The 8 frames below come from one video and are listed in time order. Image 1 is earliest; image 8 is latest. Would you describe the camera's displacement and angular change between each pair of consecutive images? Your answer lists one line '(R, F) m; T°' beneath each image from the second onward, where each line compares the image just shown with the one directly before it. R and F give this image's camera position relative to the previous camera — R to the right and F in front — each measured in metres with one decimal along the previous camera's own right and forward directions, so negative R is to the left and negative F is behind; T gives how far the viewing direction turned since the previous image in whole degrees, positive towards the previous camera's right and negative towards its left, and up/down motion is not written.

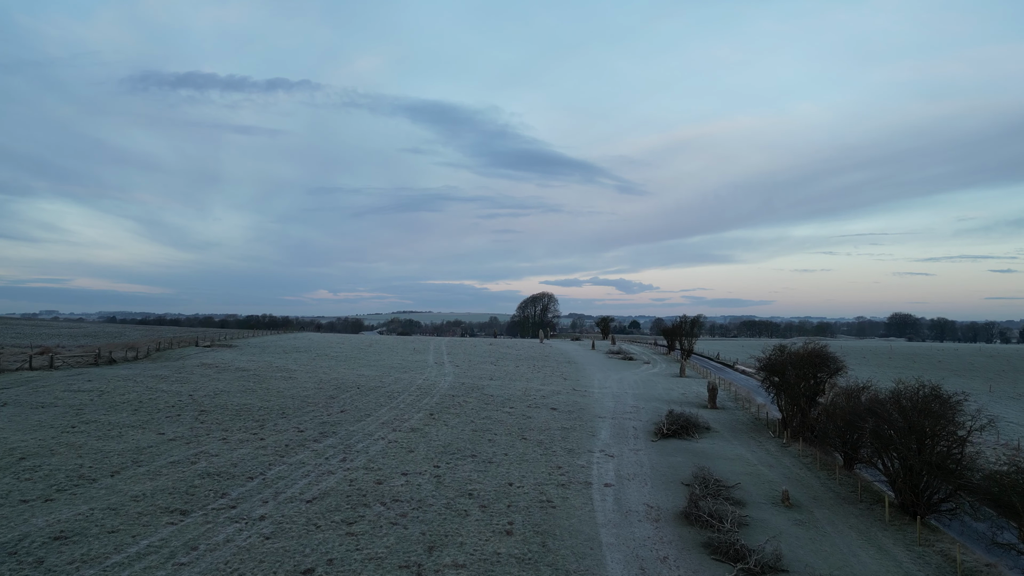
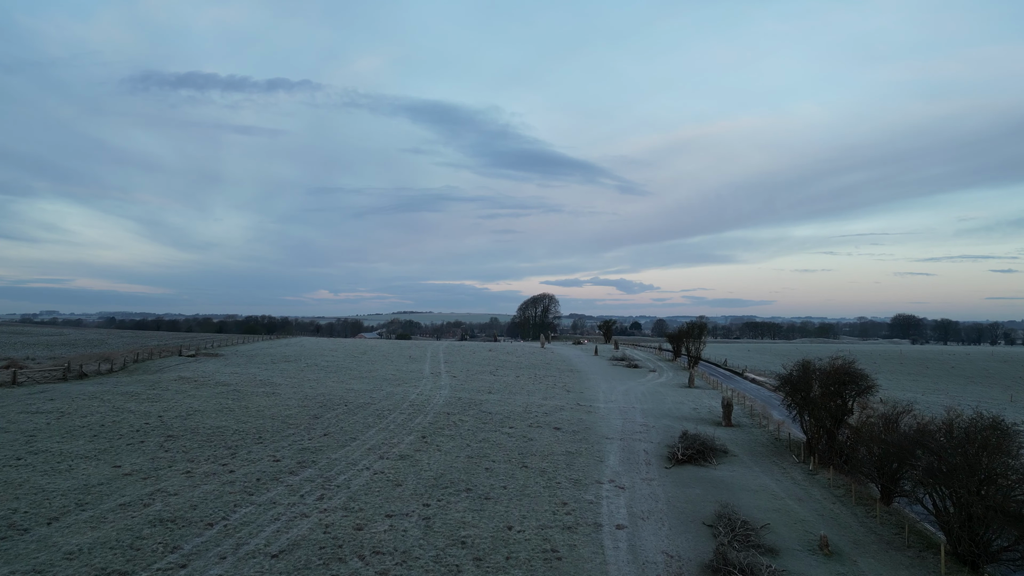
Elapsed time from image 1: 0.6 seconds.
(0.0, +1.7) m; 0°
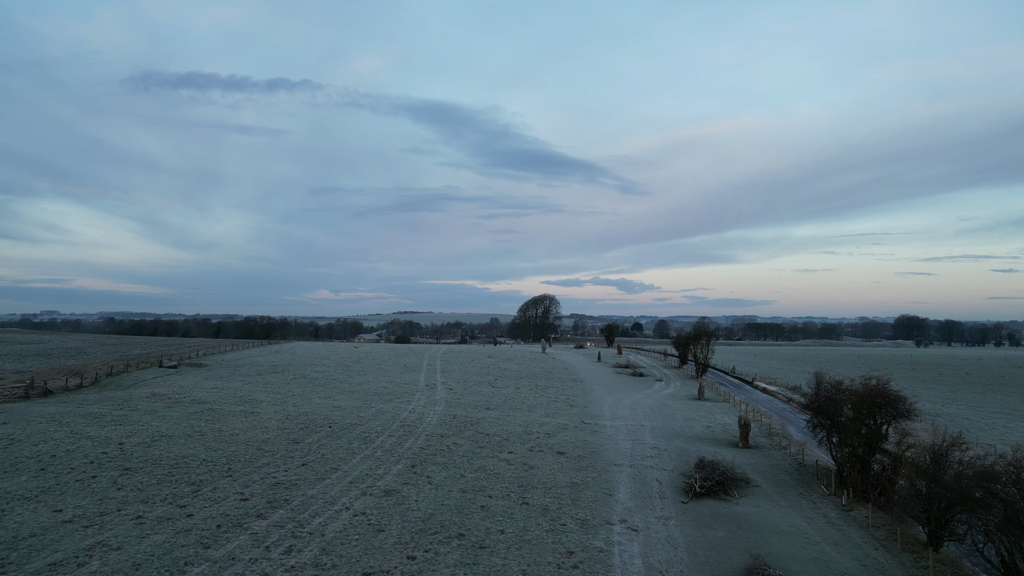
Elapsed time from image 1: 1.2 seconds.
(0.0, +1.8) m; 0°
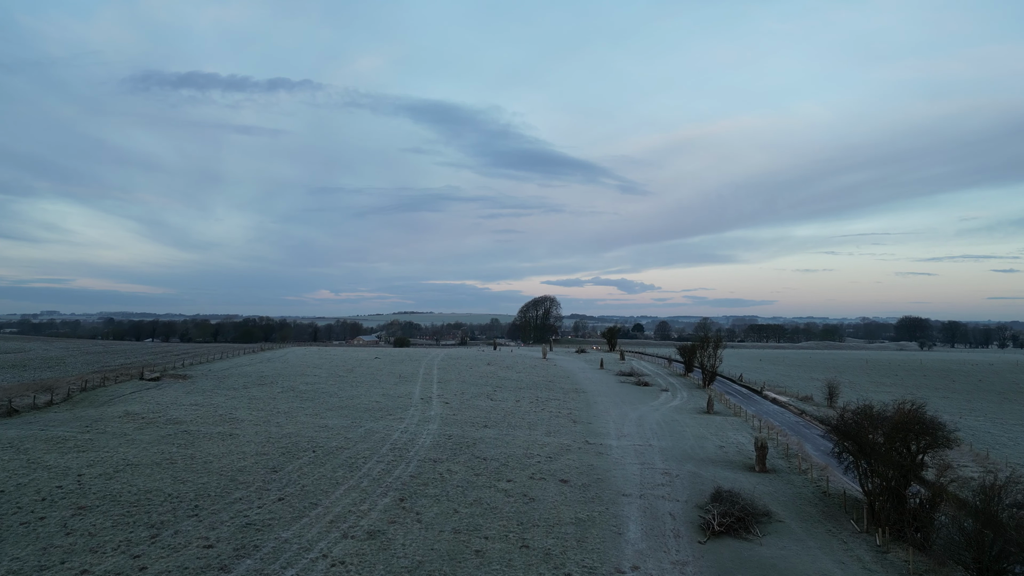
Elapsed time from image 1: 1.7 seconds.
(+0.1, +1.5) m; 0°
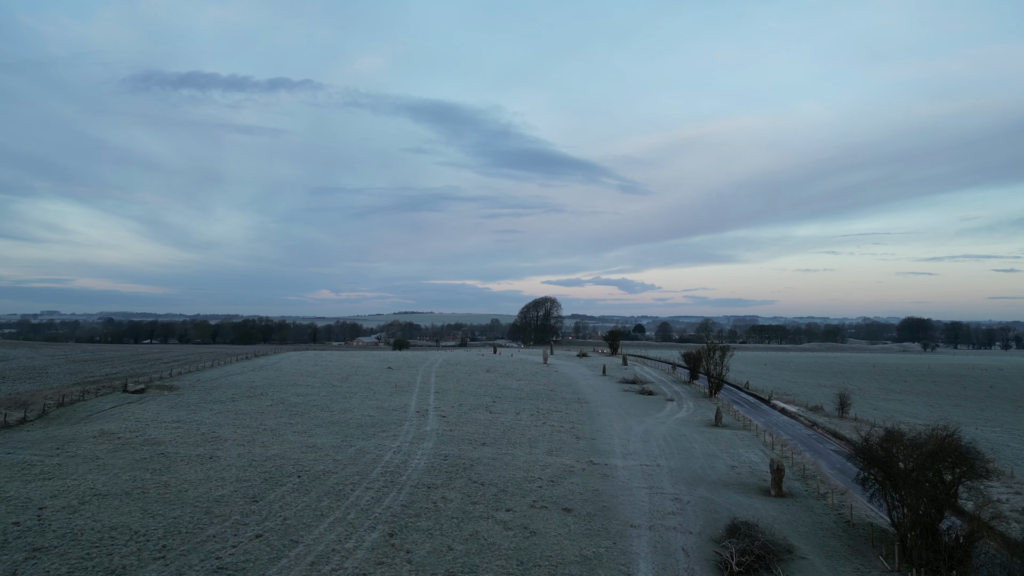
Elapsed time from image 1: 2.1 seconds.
(0.0, +1.3) m; 0°
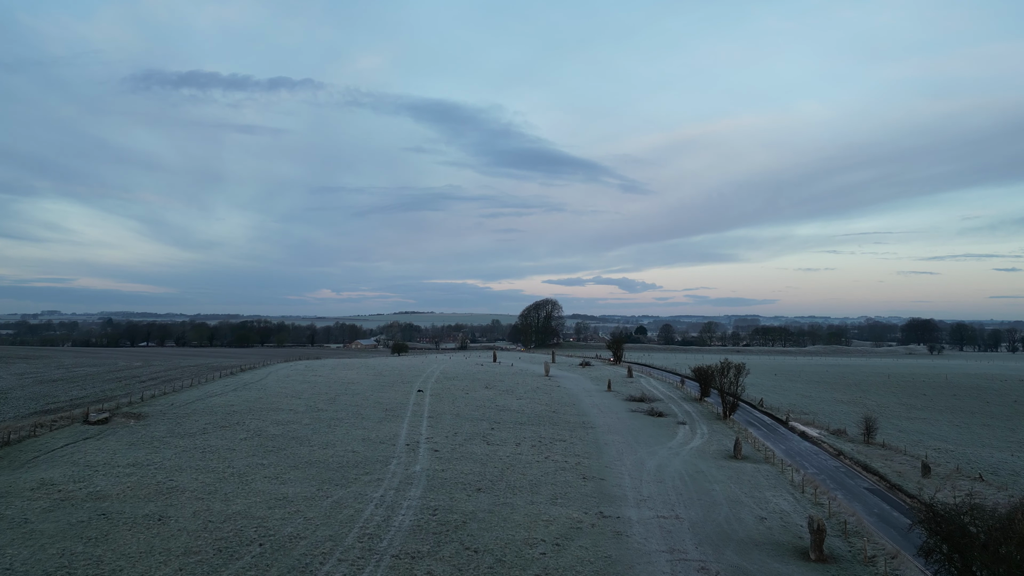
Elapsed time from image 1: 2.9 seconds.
(+0.1, +2.6) m; 0°
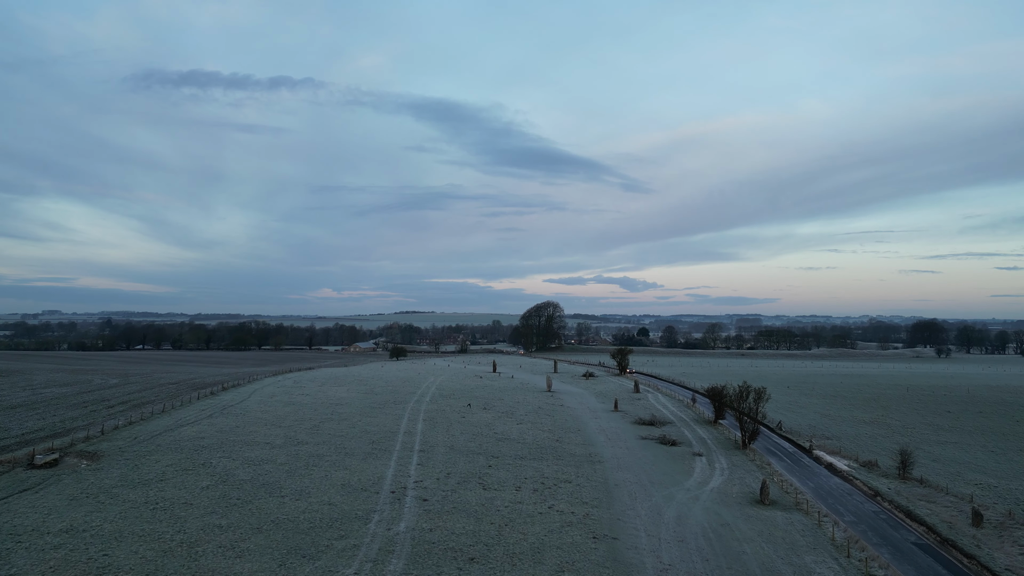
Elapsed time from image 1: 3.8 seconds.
(+0.1, +3.0) m; 0°
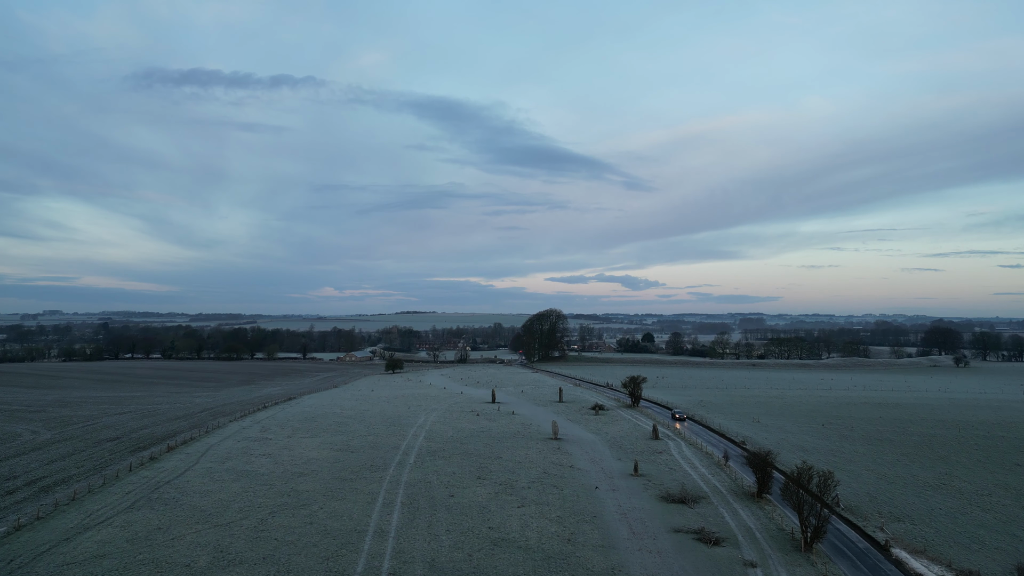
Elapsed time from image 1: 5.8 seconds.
(+0.1, +6.9) m; 0°
